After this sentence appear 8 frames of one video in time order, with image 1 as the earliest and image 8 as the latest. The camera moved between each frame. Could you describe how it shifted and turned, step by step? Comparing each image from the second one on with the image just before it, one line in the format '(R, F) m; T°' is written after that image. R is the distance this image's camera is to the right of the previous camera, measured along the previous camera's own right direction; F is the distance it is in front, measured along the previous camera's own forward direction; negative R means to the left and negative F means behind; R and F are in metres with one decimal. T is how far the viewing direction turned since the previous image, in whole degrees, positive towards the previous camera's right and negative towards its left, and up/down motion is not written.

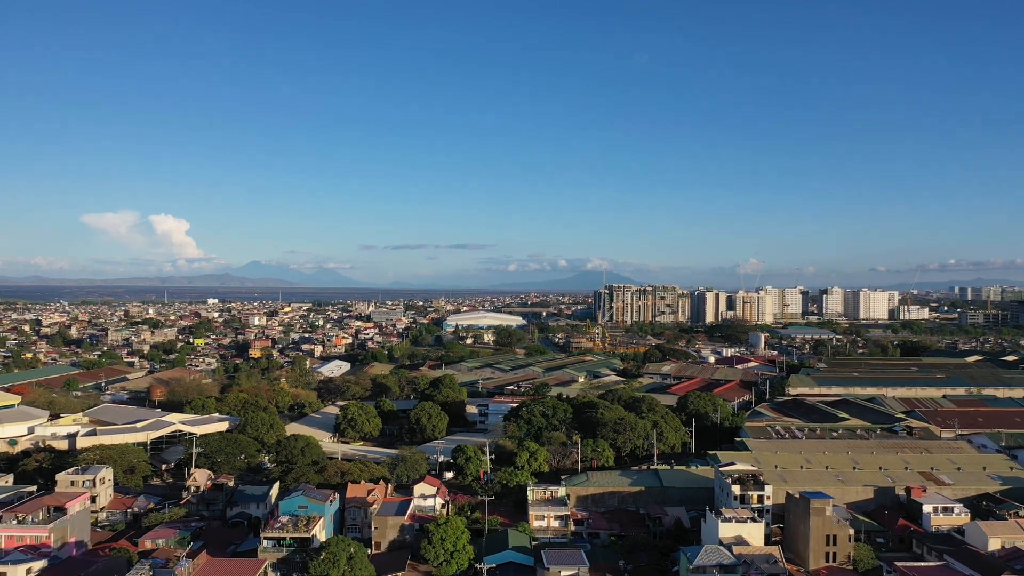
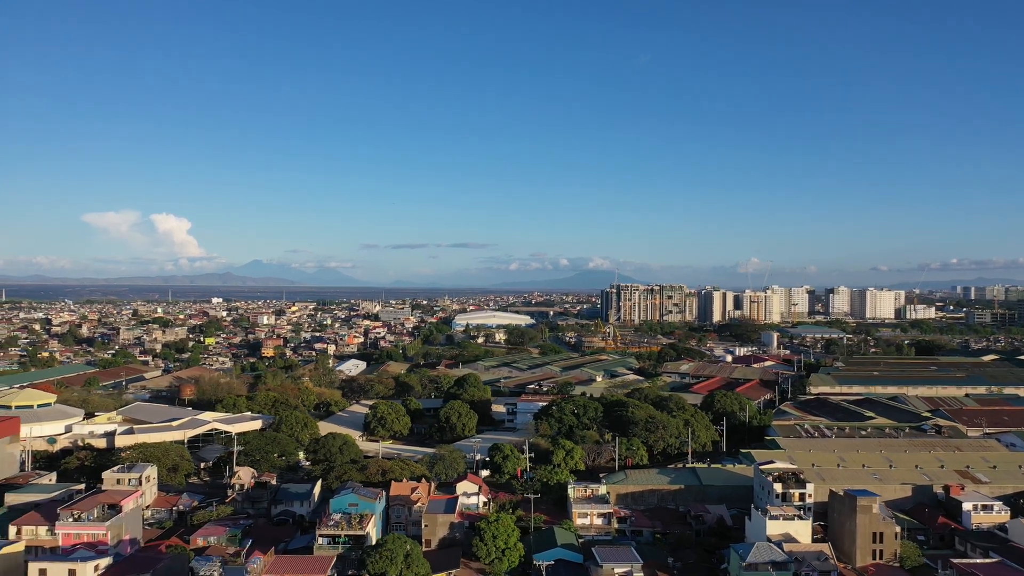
(-0.8, -0.1) m; 0°
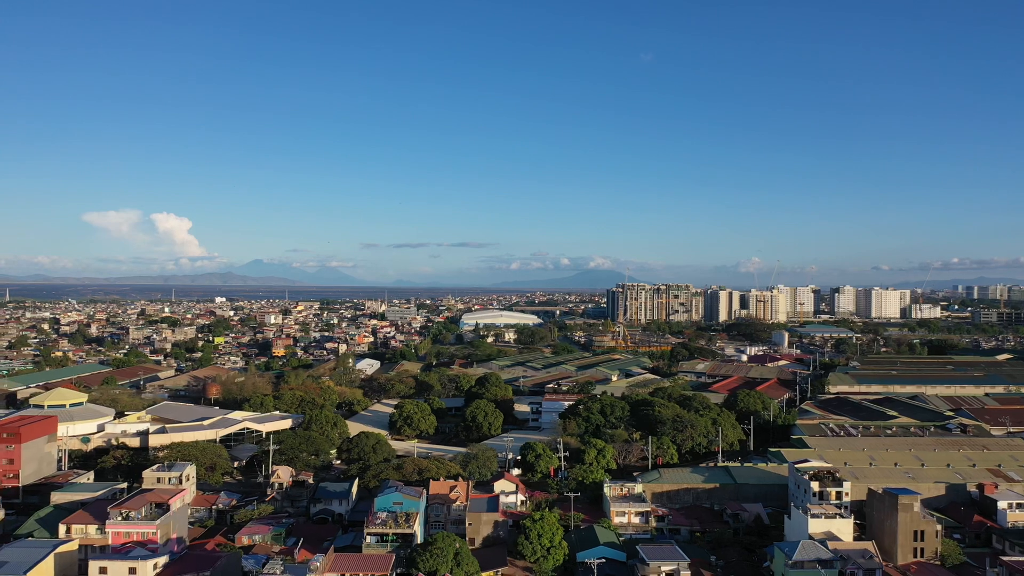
(-0.7, -0.1) m; 0°
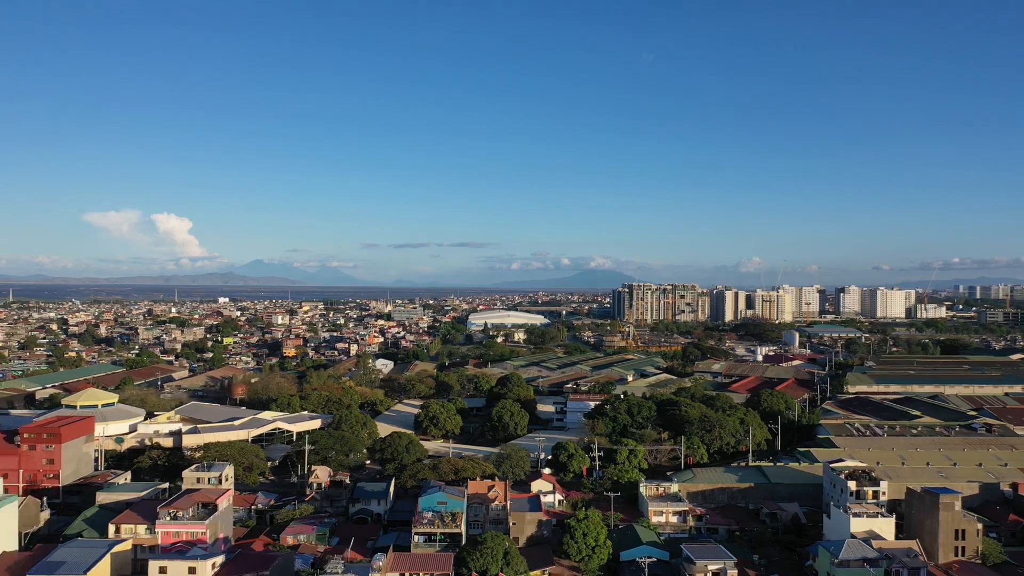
(-0.8, 0.0) m; 0°
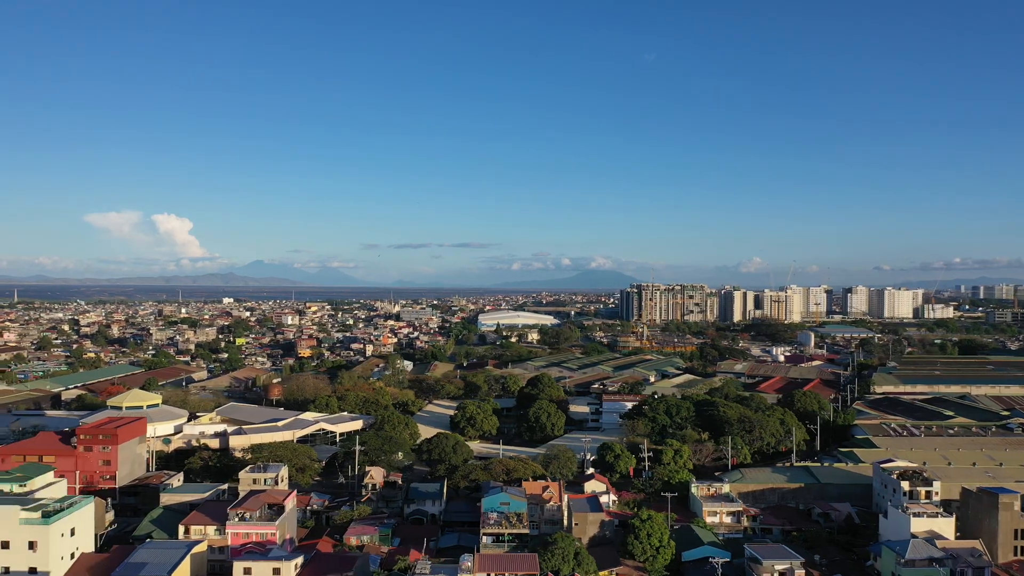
(-1.1, 0.0) m; 0°
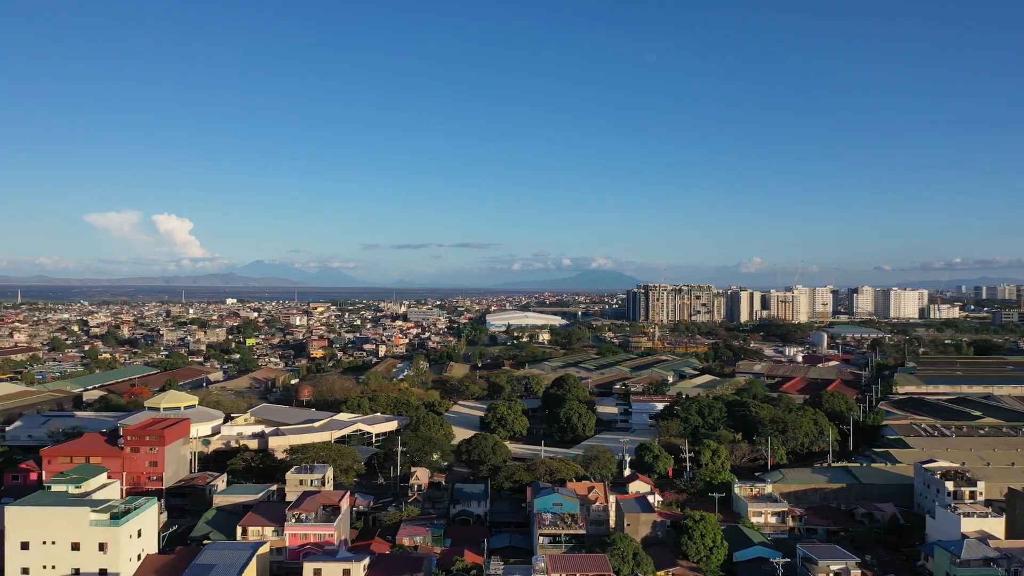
(-0.9, 0.0) m; 0°
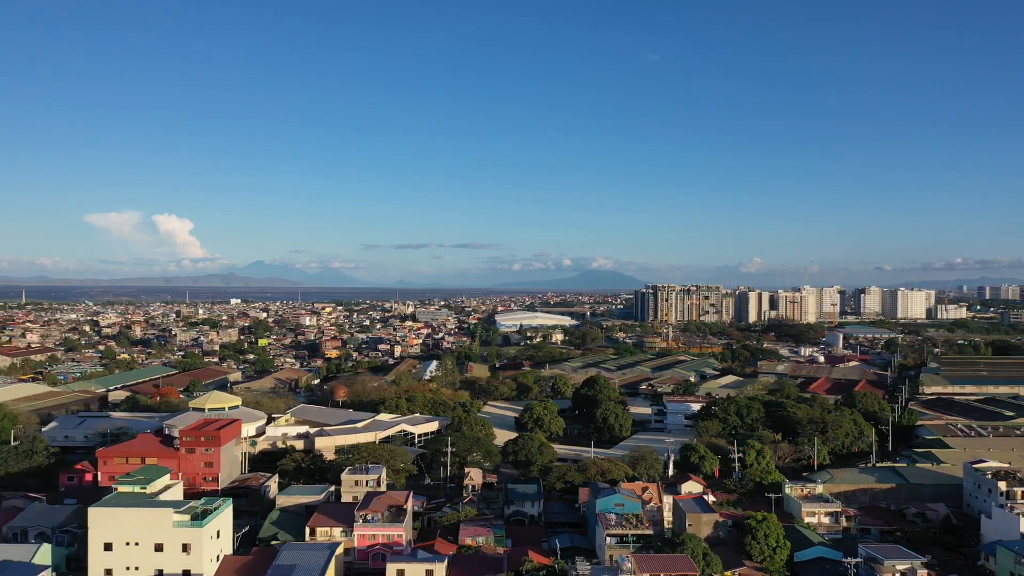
(-1.1, 0.0) m; 0°
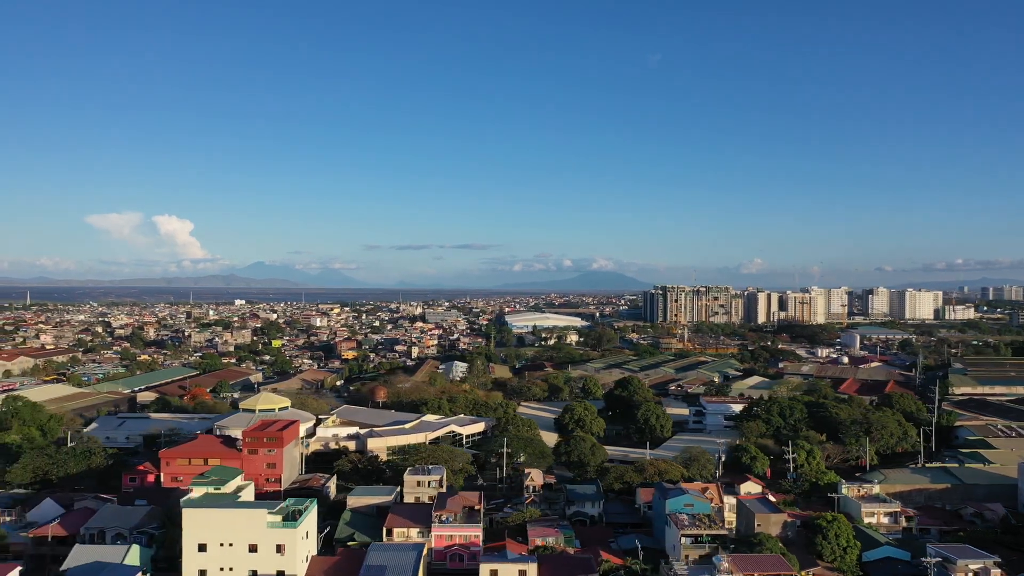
(-1.2, 0.0) m; 0°
